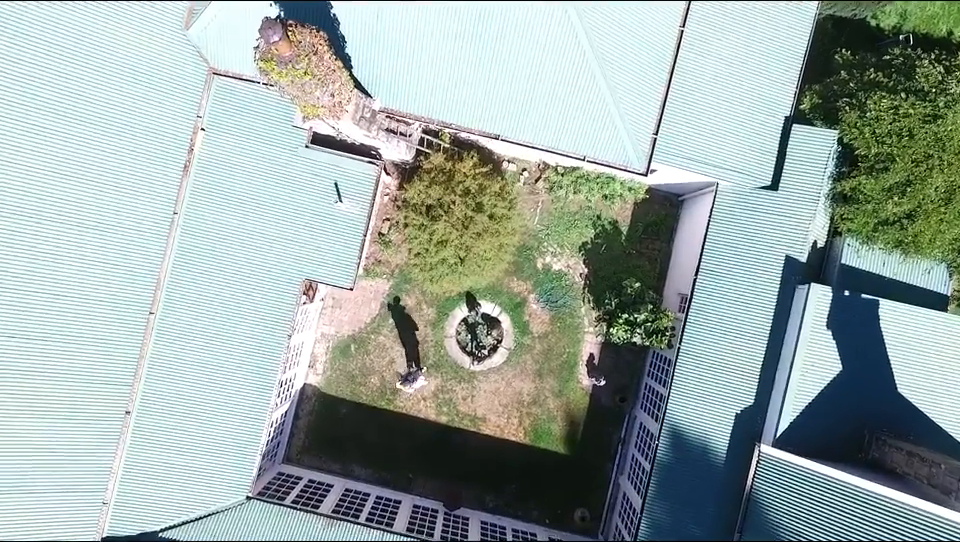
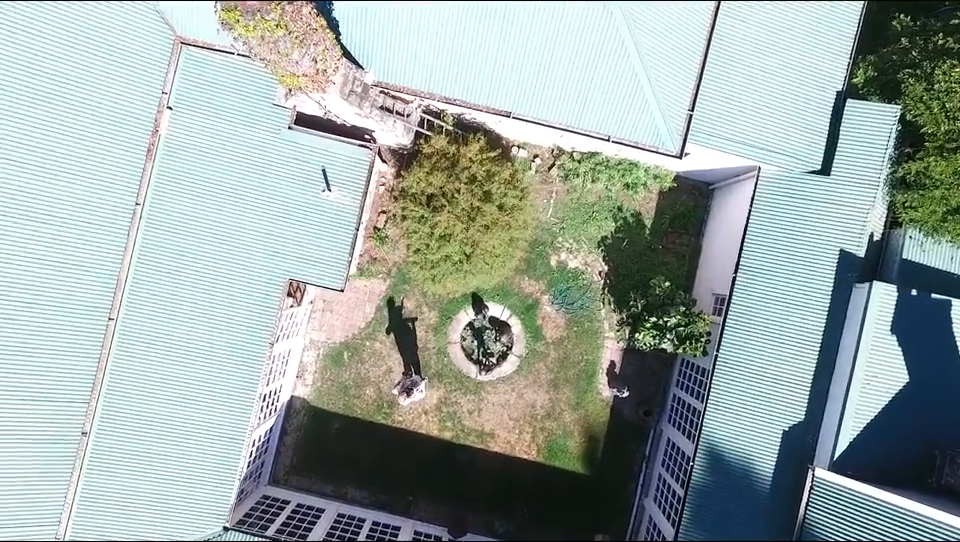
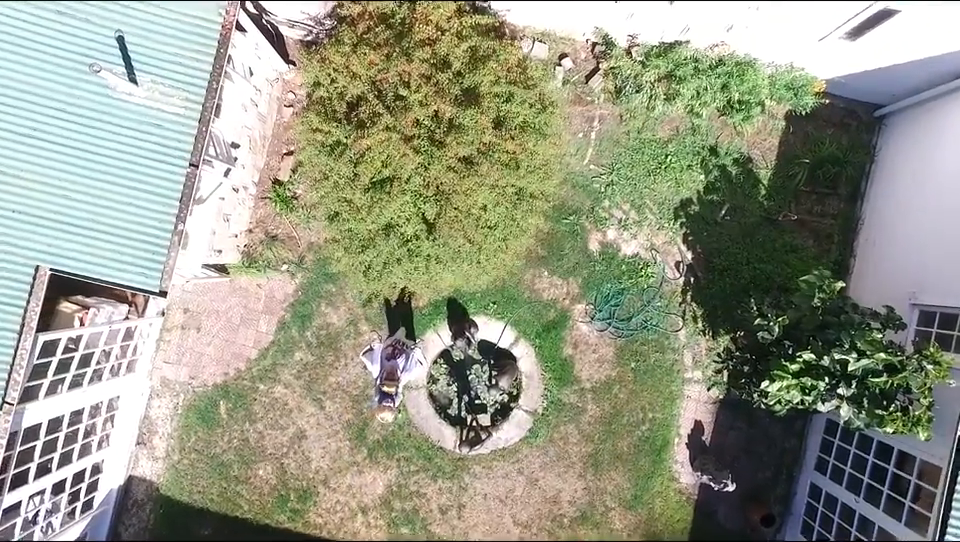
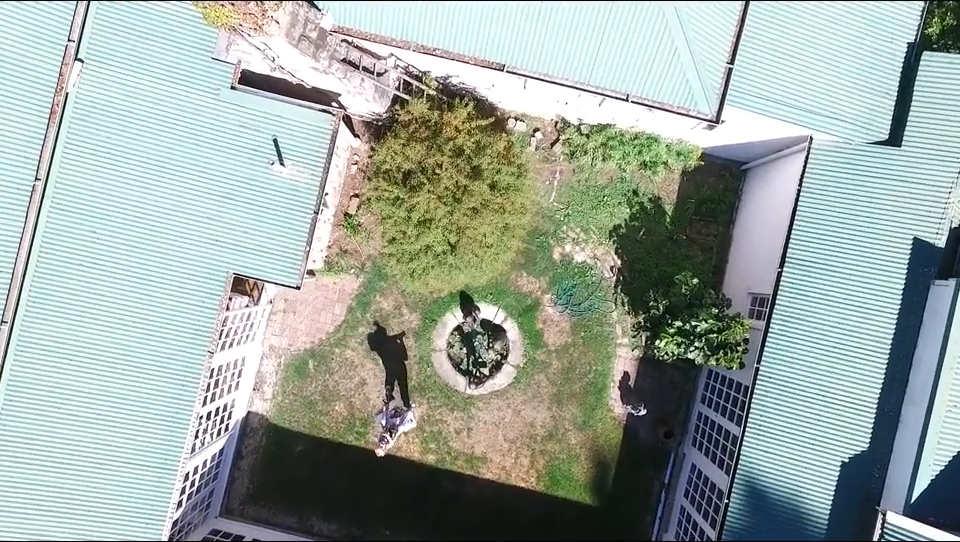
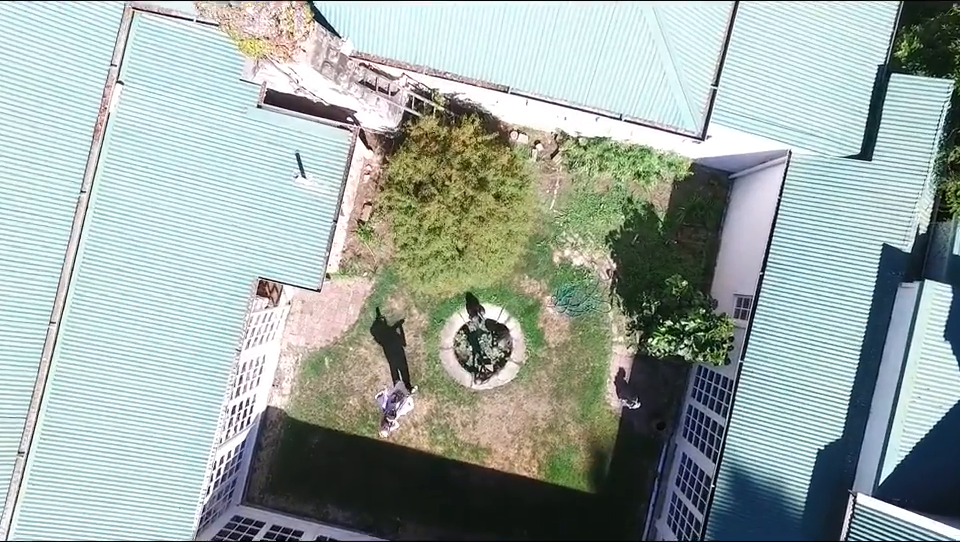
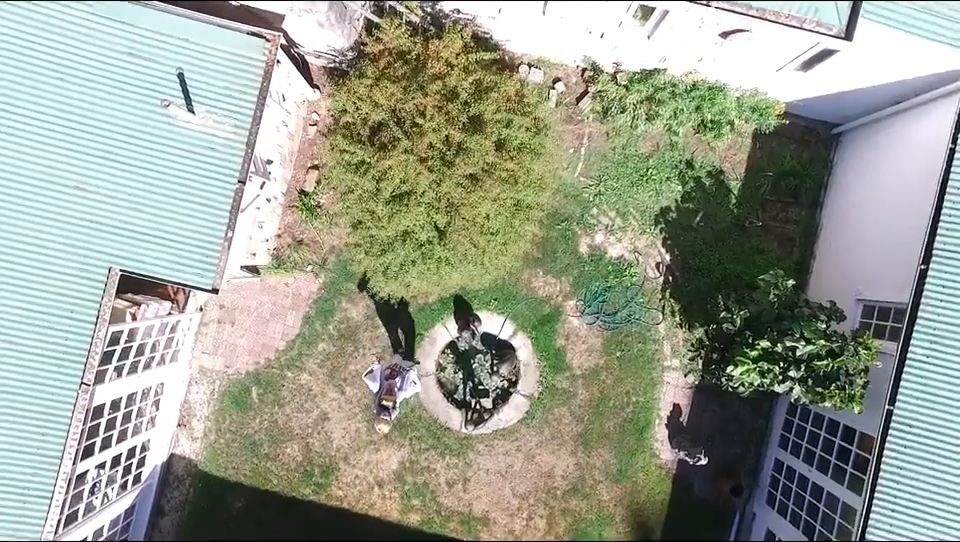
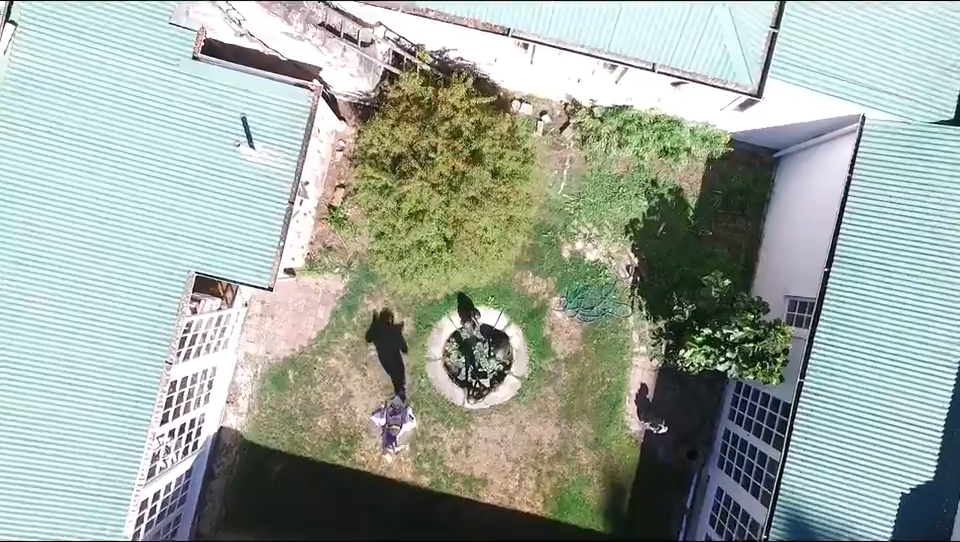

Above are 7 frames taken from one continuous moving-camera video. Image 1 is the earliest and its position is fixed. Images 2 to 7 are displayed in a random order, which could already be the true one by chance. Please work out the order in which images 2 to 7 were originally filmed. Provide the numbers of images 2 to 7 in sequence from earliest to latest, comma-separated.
2, 5, 4, 7, 6, 3
